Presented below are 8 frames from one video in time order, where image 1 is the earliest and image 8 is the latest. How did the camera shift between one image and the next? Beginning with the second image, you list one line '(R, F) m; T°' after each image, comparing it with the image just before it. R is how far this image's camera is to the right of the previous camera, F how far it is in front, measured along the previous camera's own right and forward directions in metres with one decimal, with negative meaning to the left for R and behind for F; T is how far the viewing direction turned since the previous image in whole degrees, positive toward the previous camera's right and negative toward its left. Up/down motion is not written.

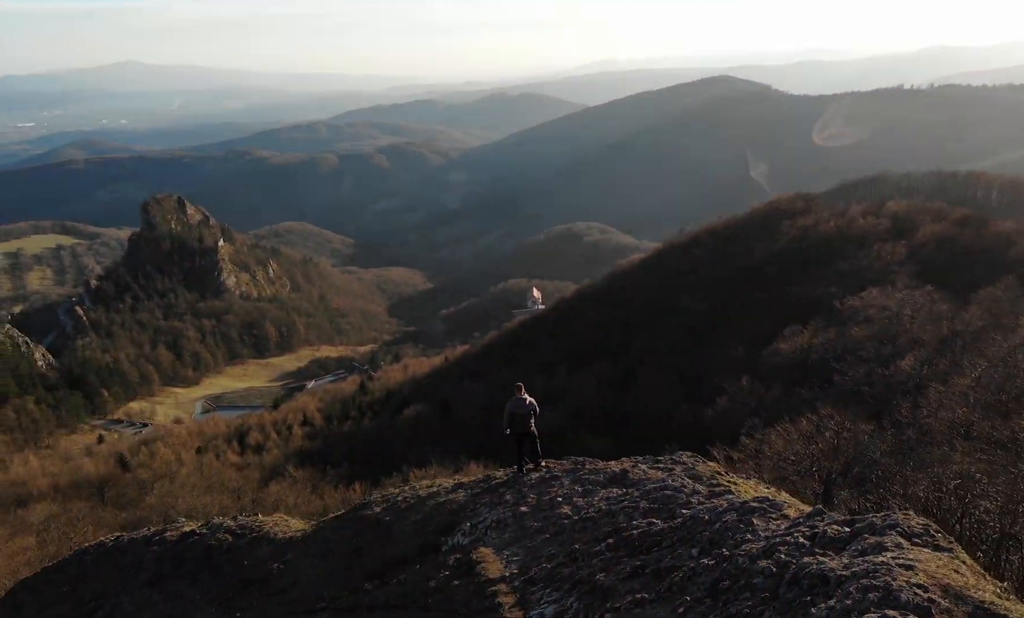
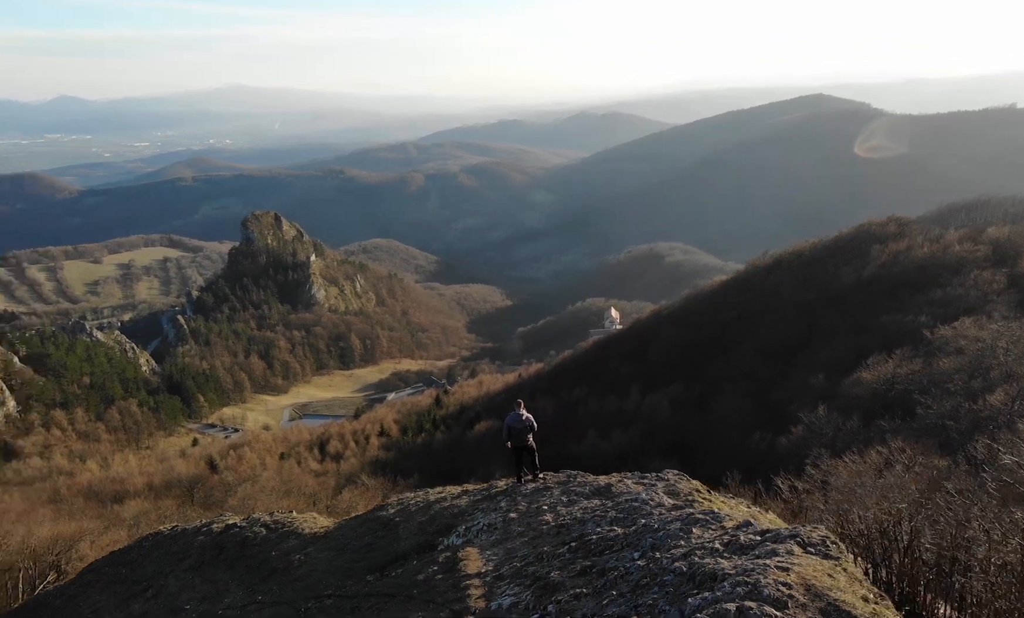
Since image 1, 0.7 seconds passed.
(+1.2, -1.0) m; -6°
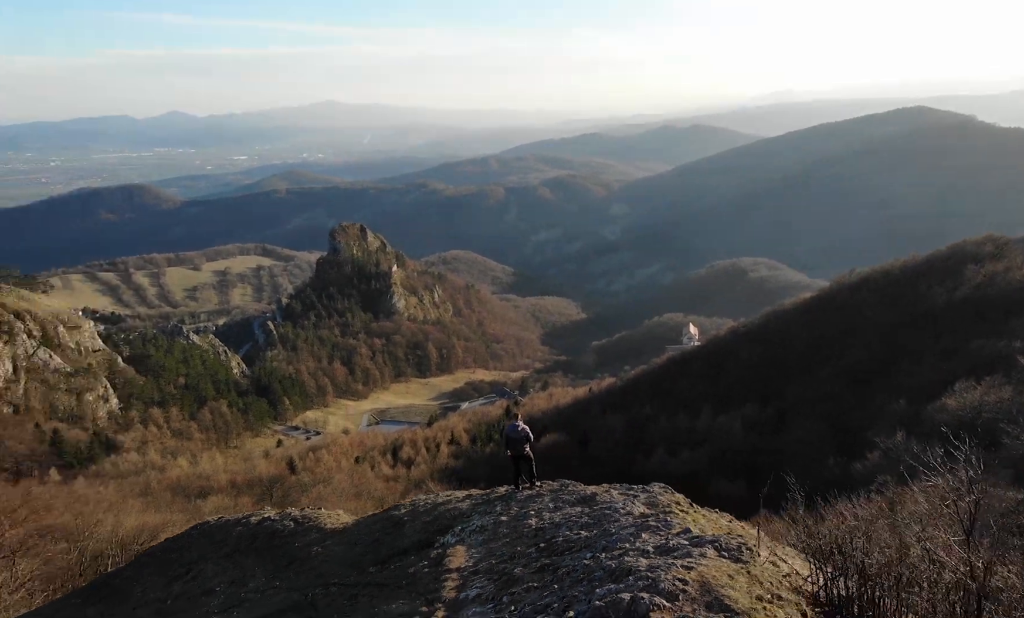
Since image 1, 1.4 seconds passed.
(+1.3, -0.9) m; -6°
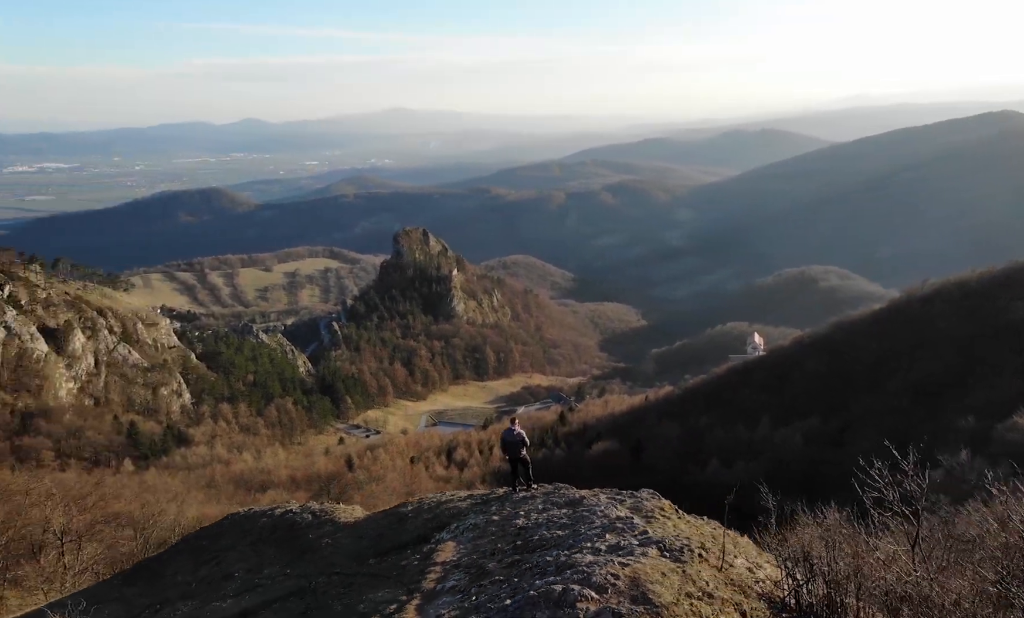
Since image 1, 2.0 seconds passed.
(+1.1, -0.6) m; -5°
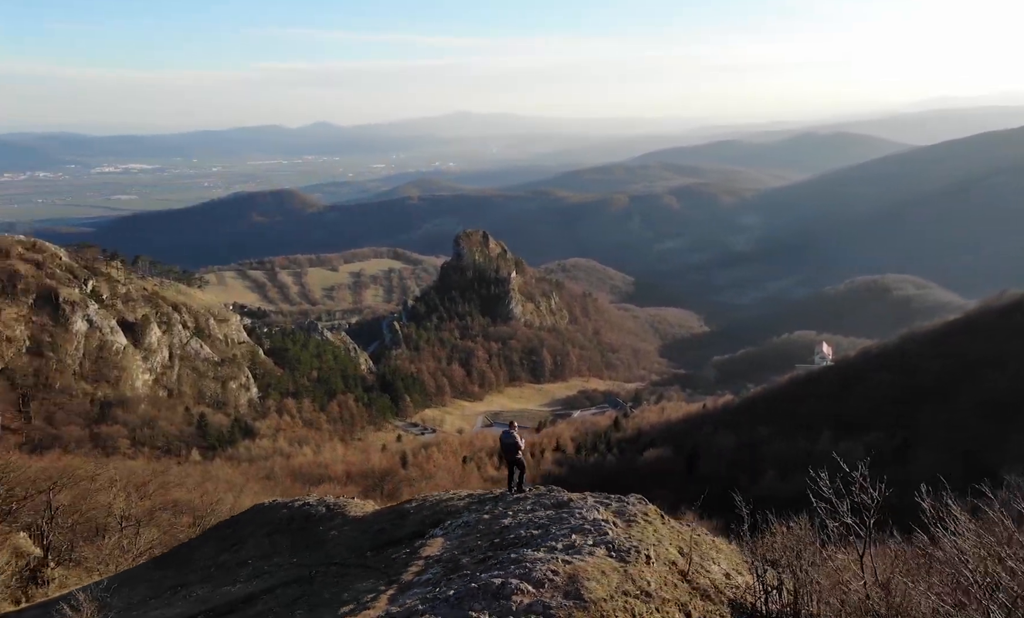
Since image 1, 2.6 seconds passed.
(+1.1, -0.5) m; -5°
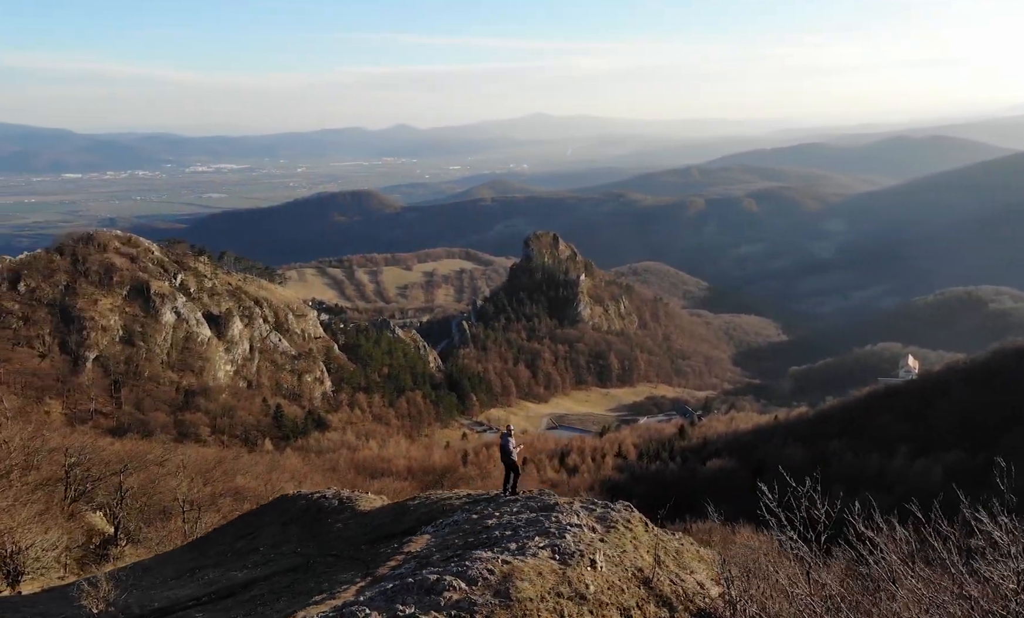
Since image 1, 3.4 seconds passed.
(+1.4, -0.3) m; -5°
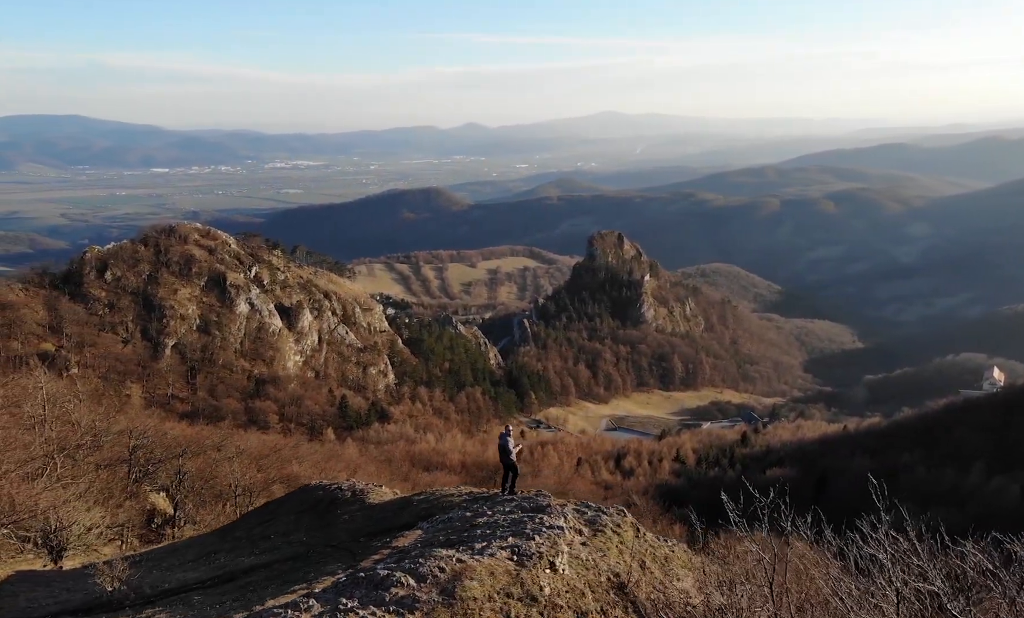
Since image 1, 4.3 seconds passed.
(+1.1, 0.0) m; -5°
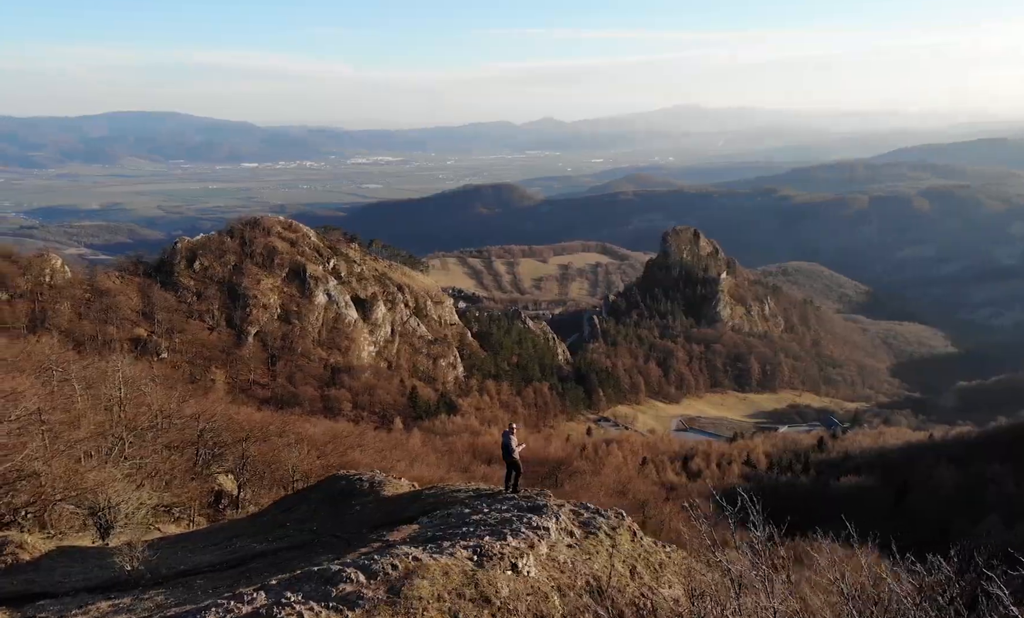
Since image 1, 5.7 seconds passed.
(+1.2, +0.3) m; -5°
